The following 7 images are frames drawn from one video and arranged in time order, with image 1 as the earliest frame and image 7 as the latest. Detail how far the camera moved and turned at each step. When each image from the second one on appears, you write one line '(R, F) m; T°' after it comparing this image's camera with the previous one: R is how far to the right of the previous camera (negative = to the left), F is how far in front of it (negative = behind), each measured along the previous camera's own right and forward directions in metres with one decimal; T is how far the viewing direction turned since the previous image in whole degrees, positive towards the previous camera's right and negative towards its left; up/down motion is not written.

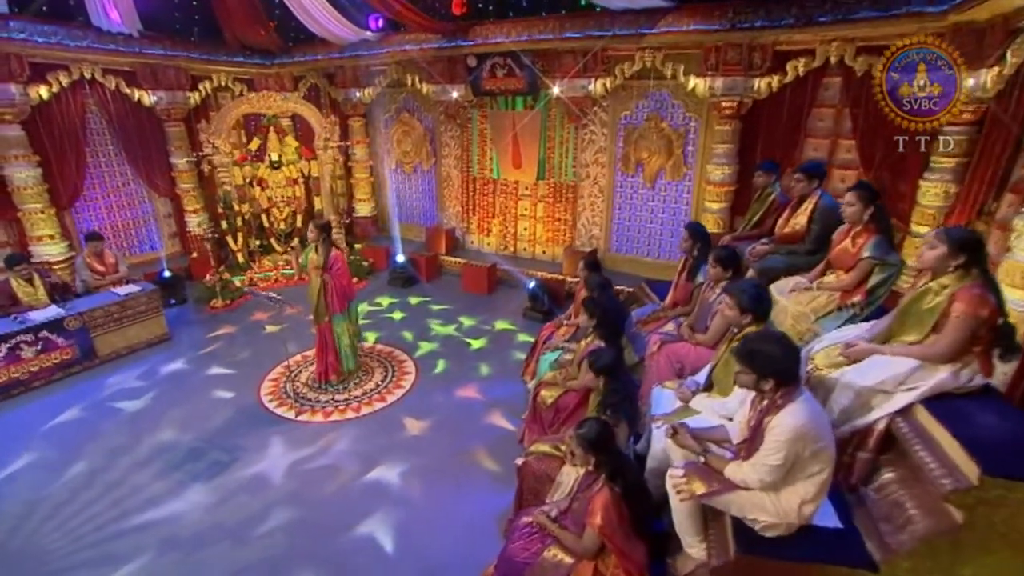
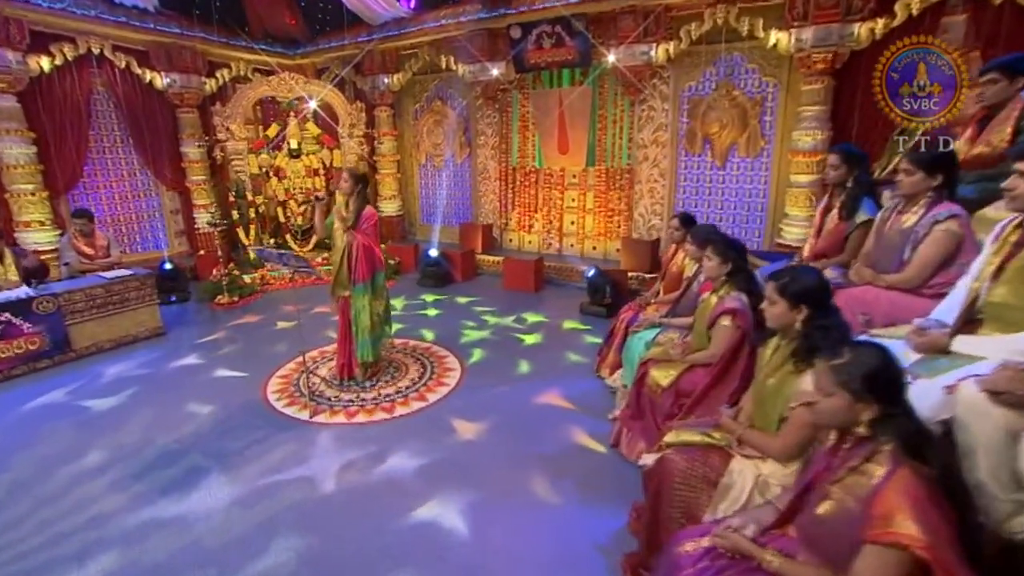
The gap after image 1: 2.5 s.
(-0.4, +1.0) m; -1°
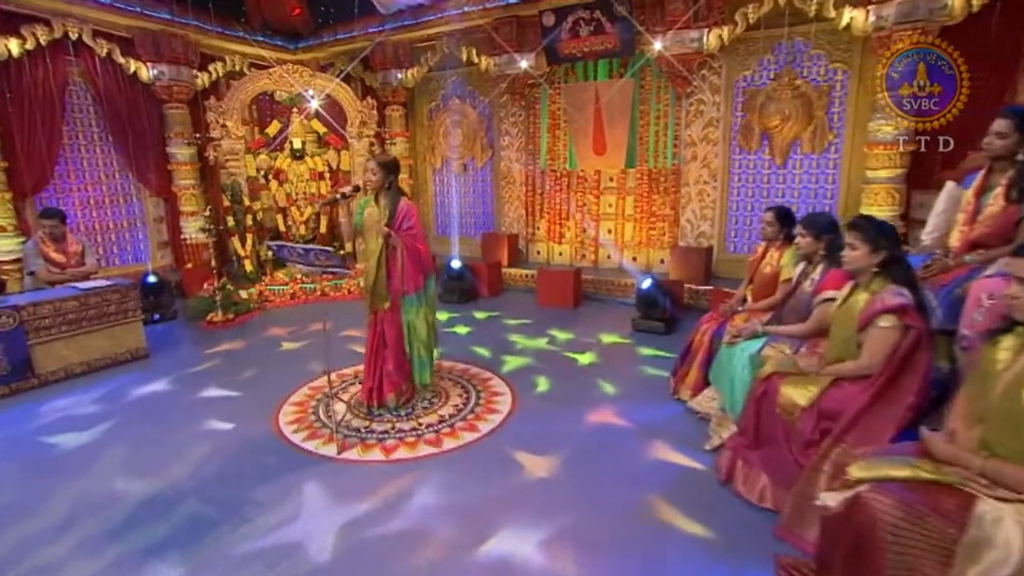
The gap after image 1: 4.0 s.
(-0.5, +0.8) m; +2°
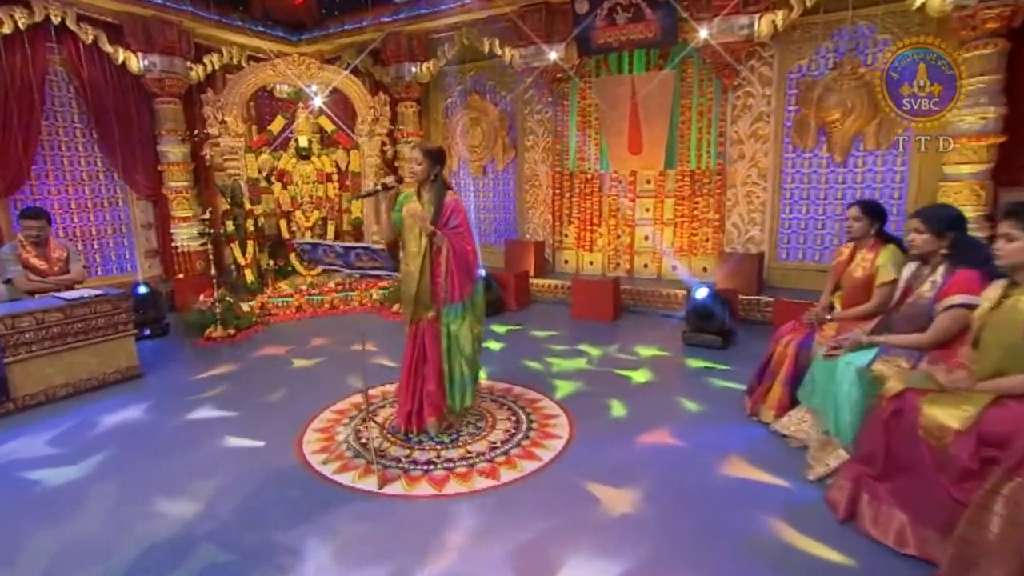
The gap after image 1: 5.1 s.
(-0.5, +0.6) m; +2°
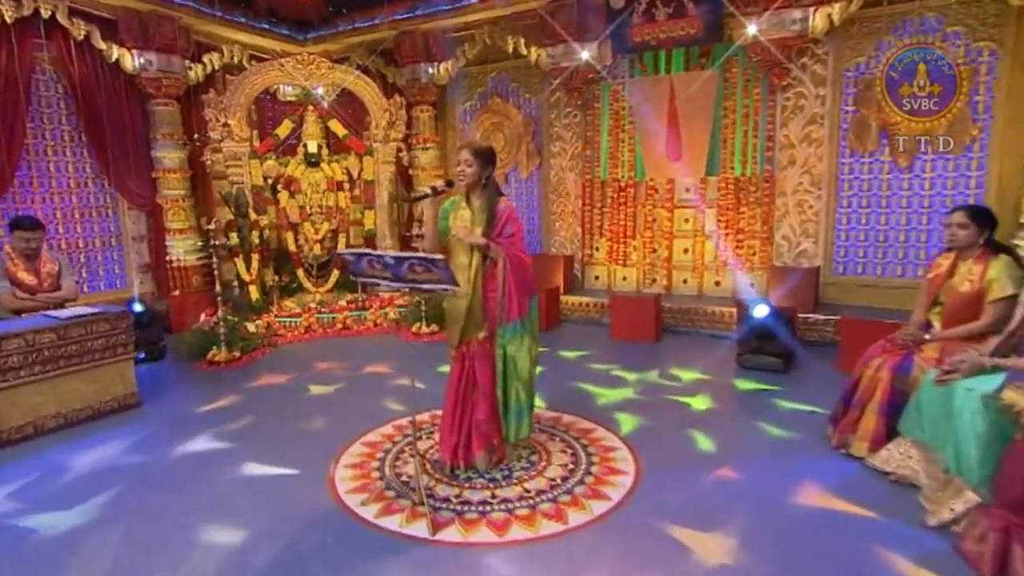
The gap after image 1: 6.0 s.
(-0.4, +0.5) m; +1°
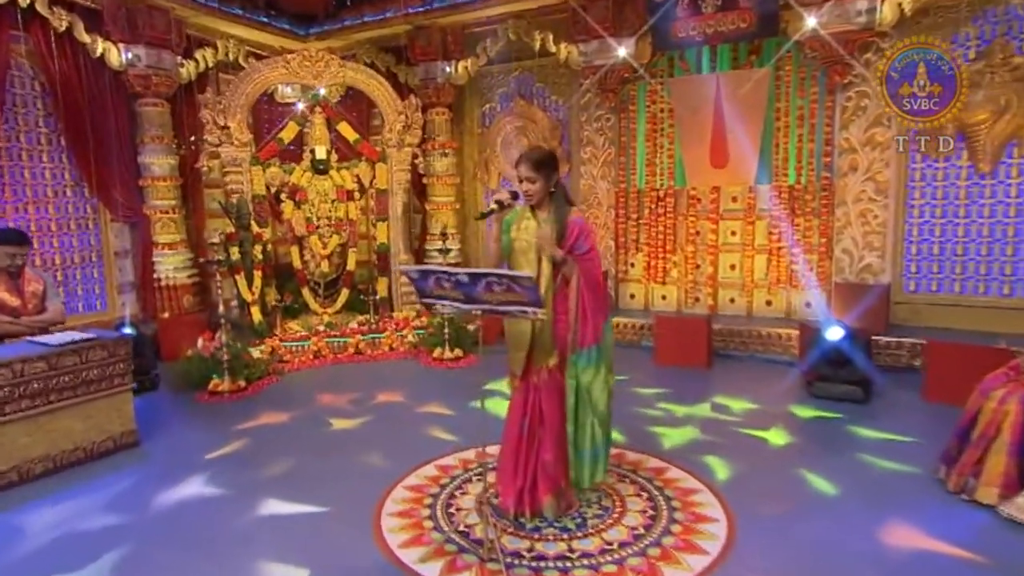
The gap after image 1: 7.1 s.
(-0.4, +0.6) m; +1°
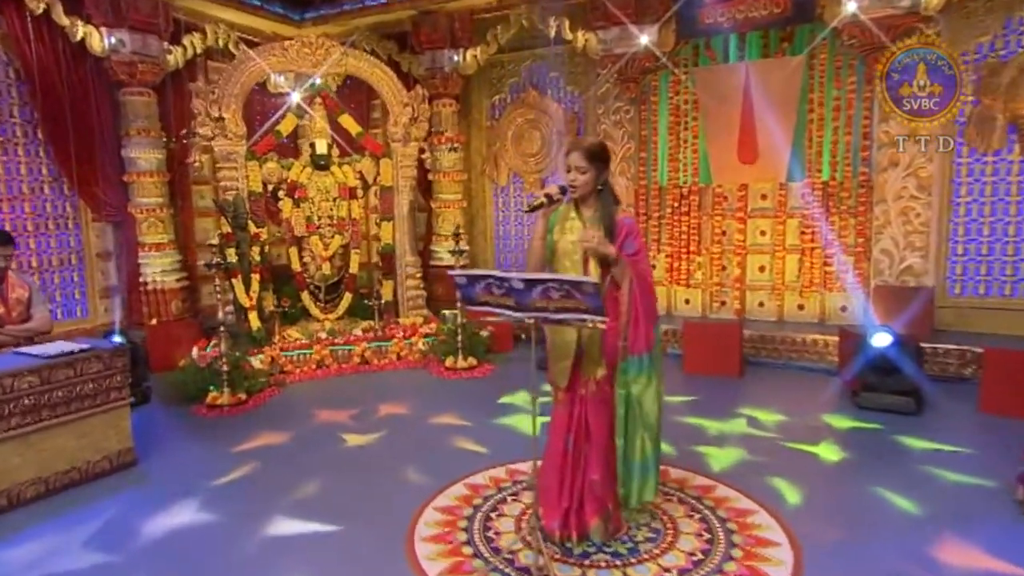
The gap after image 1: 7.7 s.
(-0.2, +0.3) m; +1°
